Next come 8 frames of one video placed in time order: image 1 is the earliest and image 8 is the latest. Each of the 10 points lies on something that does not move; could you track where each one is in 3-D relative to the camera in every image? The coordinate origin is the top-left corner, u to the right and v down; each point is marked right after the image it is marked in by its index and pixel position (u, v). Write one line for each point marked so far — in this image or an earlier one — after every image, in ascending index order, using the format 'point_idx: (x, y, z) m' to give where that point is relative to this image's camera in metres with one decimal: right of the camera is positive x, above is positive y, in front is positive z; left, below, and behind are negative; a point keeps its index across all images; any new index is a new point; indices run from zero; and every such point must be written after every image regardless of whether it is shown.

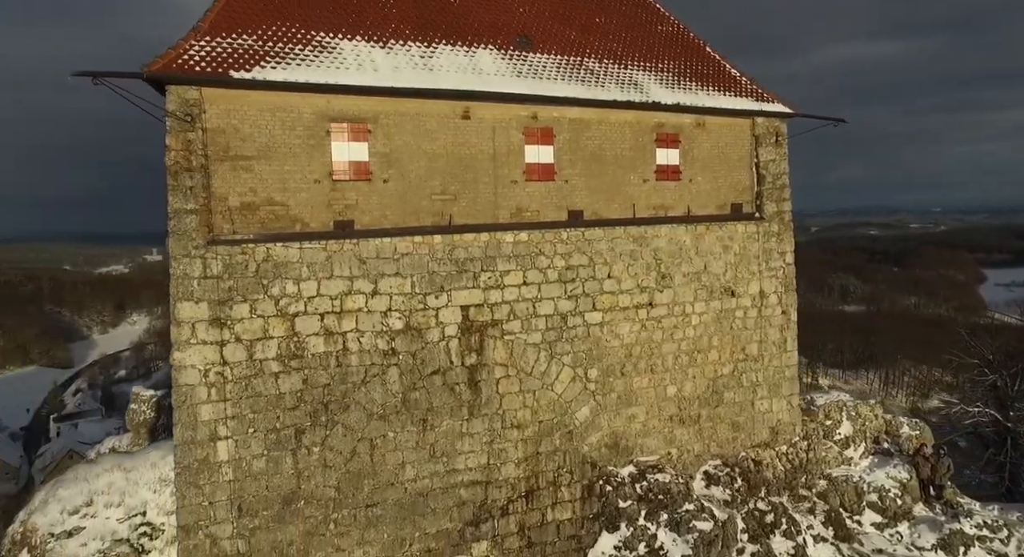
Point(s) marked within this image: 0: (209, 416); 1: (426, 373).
0: (-3.1, -1.5, +8.0) m
1: (-1.1, -1.2, +9.1) m
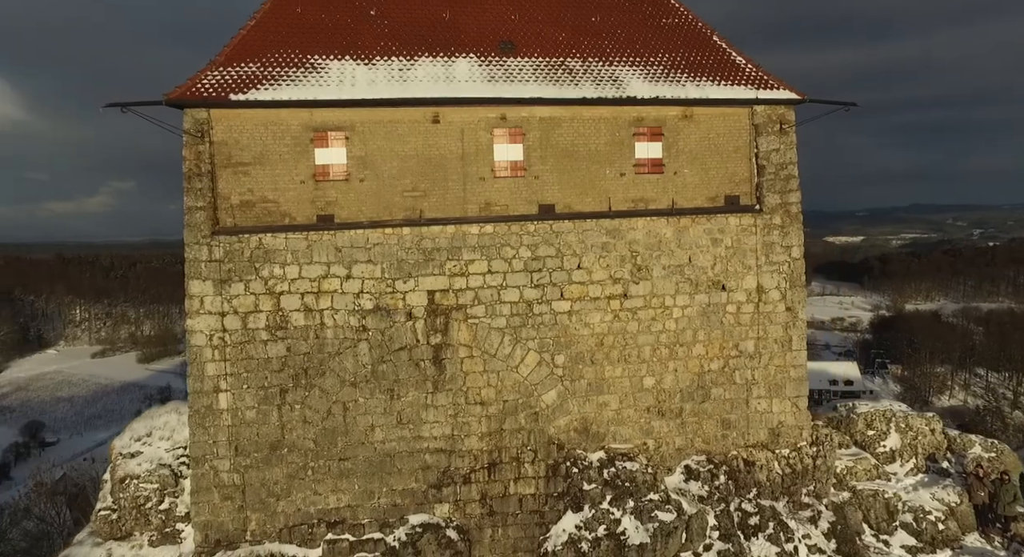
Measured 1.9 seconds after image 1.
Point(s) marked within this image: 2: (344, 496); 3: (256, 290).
0: (-4.0, -1.3, +9.9) m
1: (-1.7, -1.0, +10.4) m
2: (-2.4, -3.1, +10.3) m
3: (-3.5, -0.2, +10.0) m
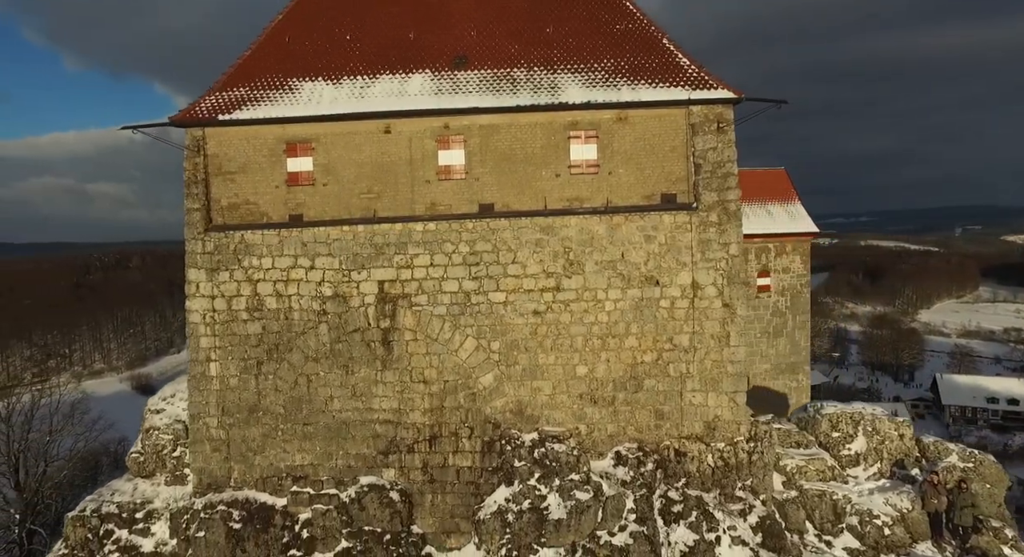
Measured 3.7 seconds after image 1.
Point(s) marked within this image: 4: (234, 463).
0: (-5.1, -1.1, +11.9) m
1: (-2.7, -0.9, +11.9) m
2: (-3.4, -3.0, +12.0) m
3: (-4.6, 0.0, +11.9) m
4: (-4.7, -3.1, +12.1) m
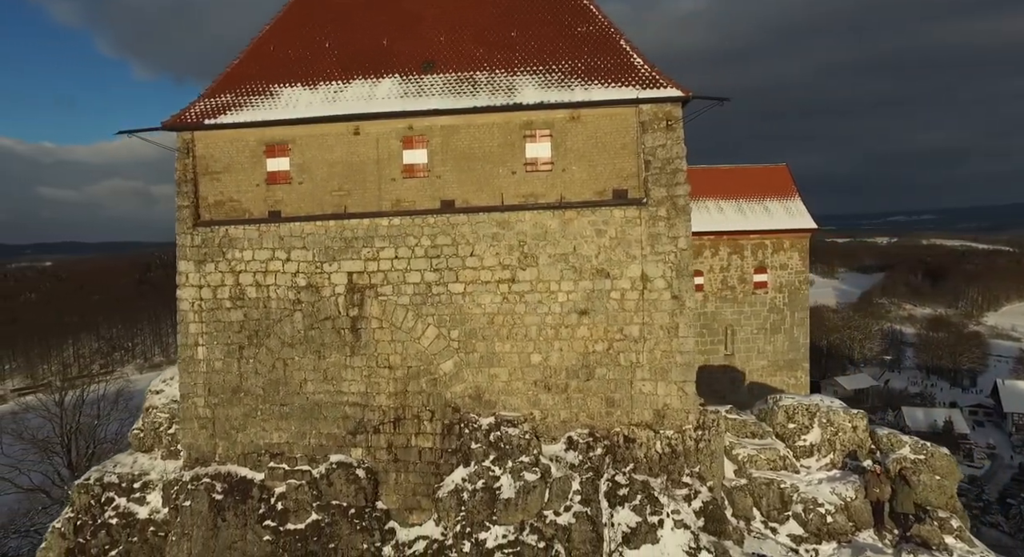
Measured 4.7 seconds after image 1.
0: (-5.8, -1.0, +13.0) m
1: (-3.4, -0.7, +12.8) m
2: (-4.1, -2.8, +13.0) m
3: (-5.3, +0.2, +12.9) m
4: (-5.4, -3.0, +13.1) m
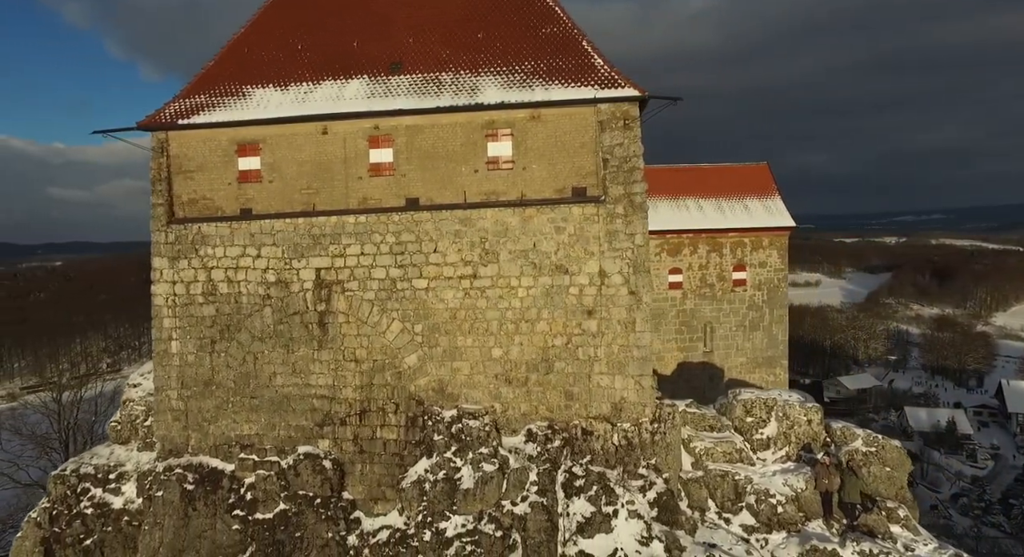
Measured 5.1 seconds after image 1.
0: (-6.5, -0.9, +13.4) m
1: (-4.1, -0.6, +13.1) m
2: (-4.8, -2.7, +13.3) m
3: (-5.9, +0.2, +13.3) m
4: (-6.1, -2.9, +13.5) m
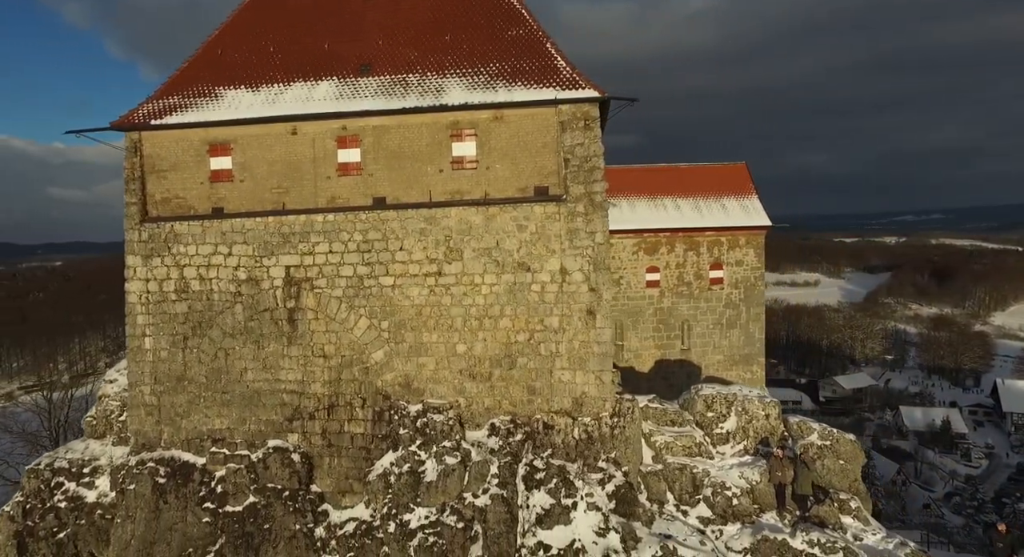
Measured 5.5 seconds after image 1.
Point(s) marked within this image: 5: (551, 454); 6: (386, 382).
0: (-7.1, -0.8, +13.7) m
1: (-4.8, -0.6, +13.4) m
2: (-5.5, -2.7, +13.6) m
3: (-6.6, +0.3, +13.6) m
4: (-6.7, -2.8, +13.8) m
5: (+0.7, -3.1, +12.4) m
6: (-2.3, -1.9, +13.1) m
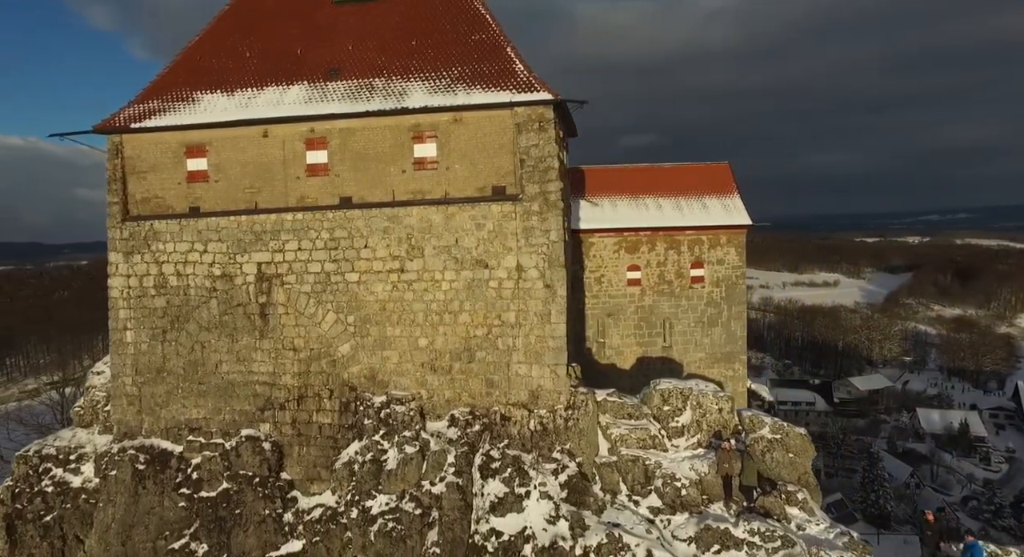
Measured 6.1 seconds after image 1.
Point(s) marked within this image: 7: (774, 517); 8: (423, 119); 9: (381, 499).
0: (-7.8, -0.7, +14.4) m
1: (-5.5, -0.5, +14.0) m
2: (-6.2, -2.6, +14.2) m
3: (-7.3, +0.4, +14.3) m
4: (-7.5, -2.8, +14.4) m
5: (-0.1, -3.0, +12.9) m
6: (-3.1, -1.8, +13.7) m
7: (+4.4, -4.0, +12.0) m
8: (-1.7, +3.0, +13.3) m
9: (-2.4, -4.0, +12.8) m
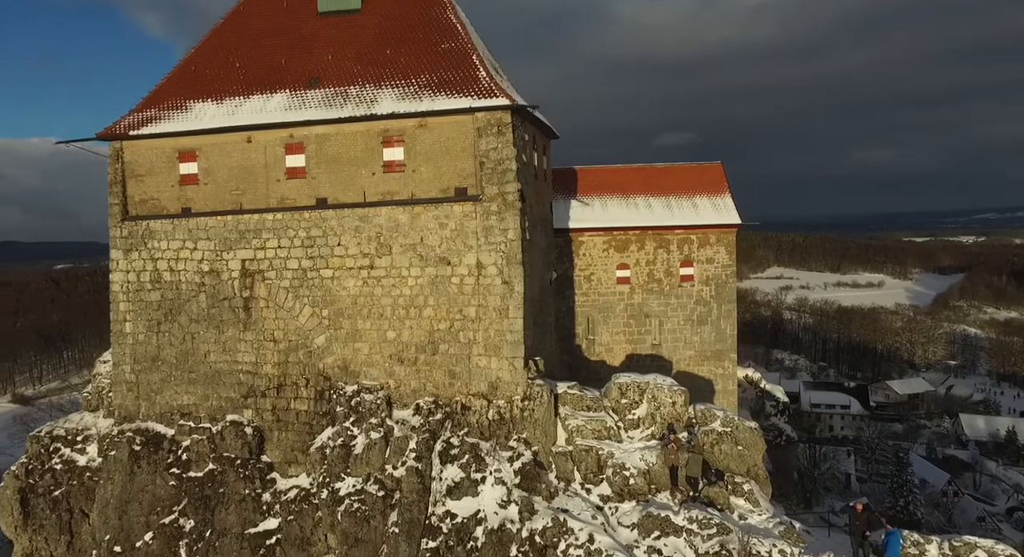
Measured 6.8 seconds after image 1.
0: (-8.5, -0.6, +15.5) m
1: (-6.2, -0.4, +15.1) m
2: (-6.9, -2.5, +15.3) m
3: (-8.0, +0.5, +15.4) m
4: (-8.1, -2.7, +15.6) m
5: (-0.9, -2.9, +13.6) m
6: (-3.8, -1.8, +14.5) m
7: (+3.6, -4.0, +12.4) m
8: (-2.4, +3.1, +14.1) m
9: (-3.2, -3.9, +13.6) m
